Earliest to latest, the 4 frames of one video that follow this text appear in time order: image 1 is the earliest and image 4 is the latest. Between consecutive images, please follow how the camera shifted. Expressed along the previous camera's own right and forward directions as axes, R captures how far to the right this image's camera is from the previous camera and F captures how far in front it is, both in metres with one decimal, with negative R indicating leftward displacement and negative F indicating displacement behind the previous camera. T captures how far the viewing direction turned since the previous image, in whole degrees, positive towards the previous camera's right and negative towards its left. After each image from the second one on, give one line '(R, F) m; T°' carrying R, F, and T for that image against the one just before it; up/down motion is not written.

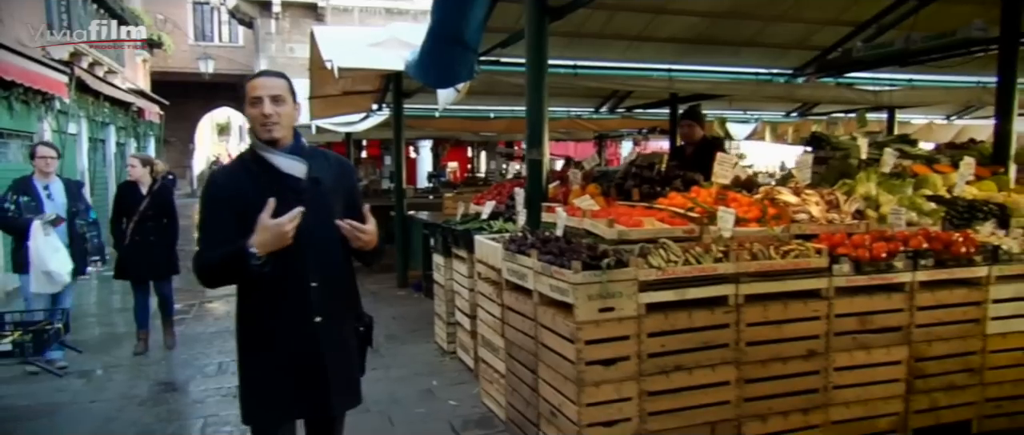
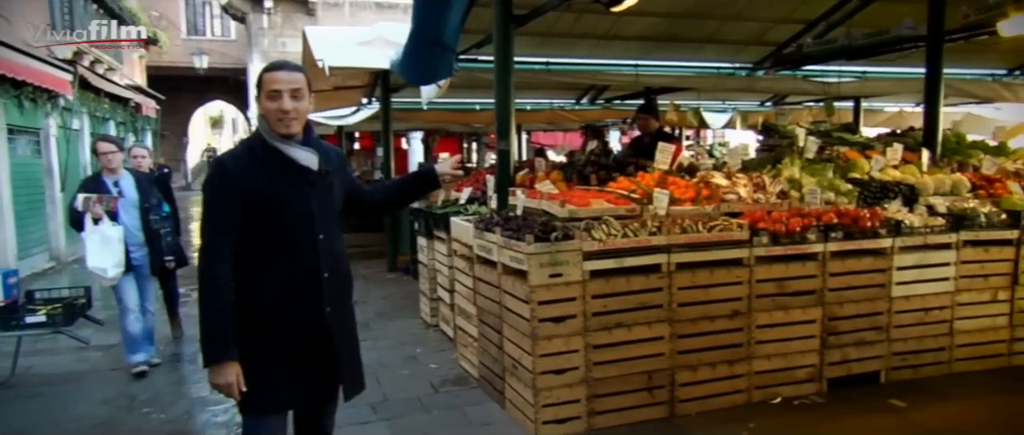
(+0.2, -0.6) m; 0°
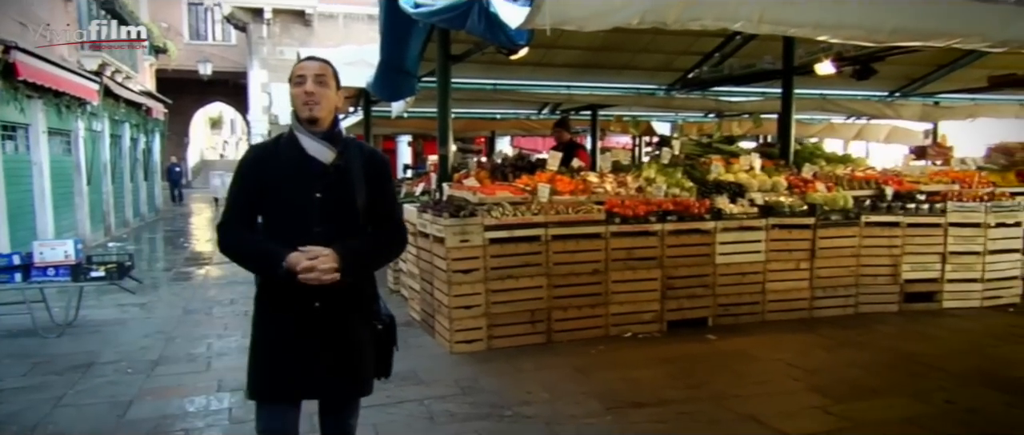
(+0.6, -1.8) m; 0°
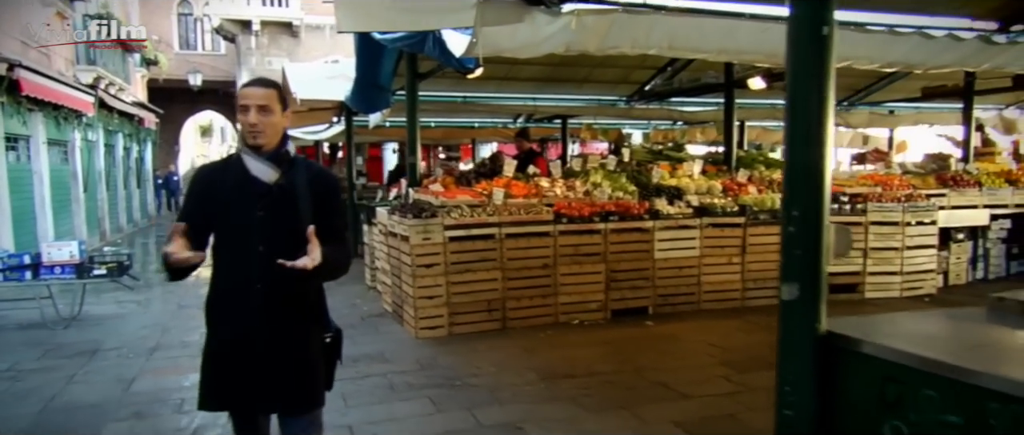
(+0.3, -0.8) m; +1°
